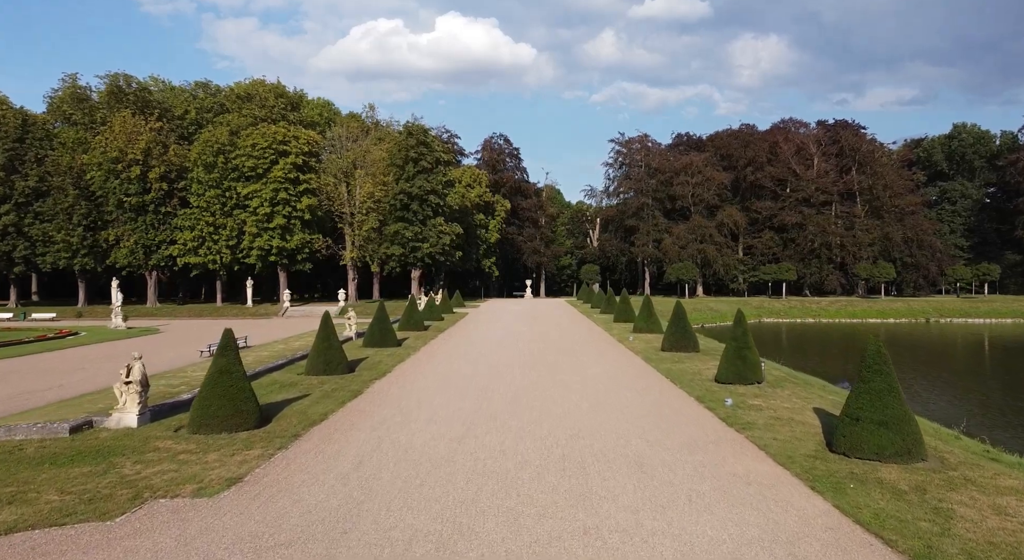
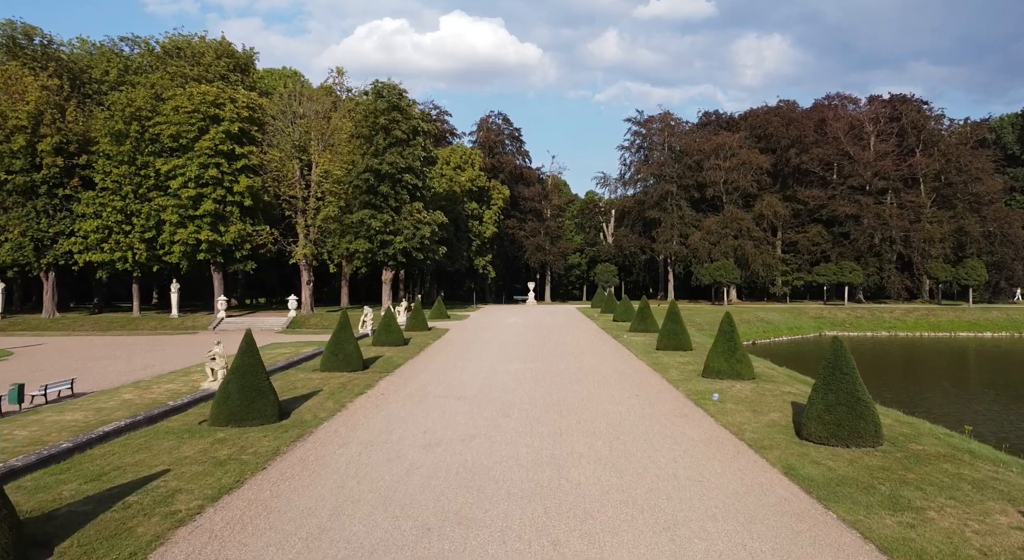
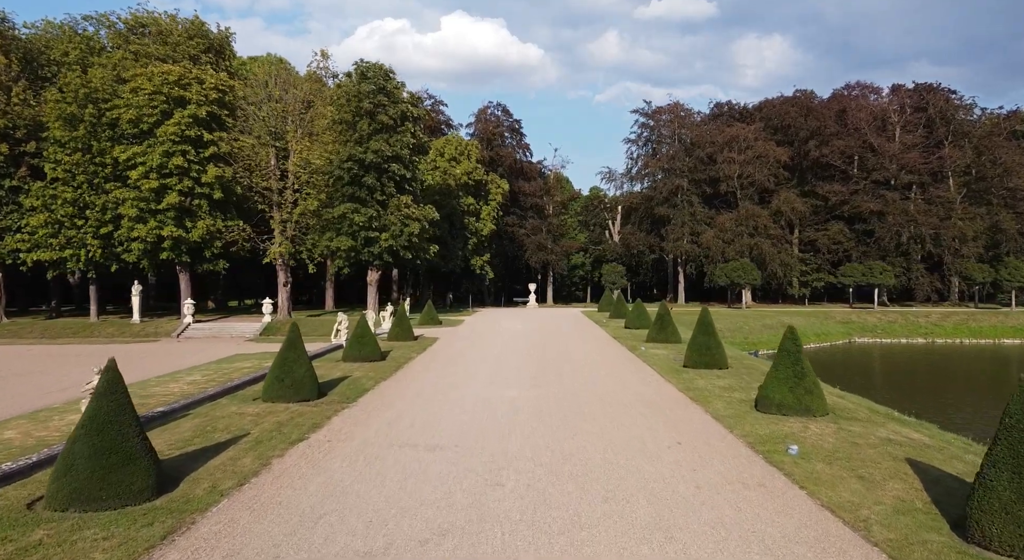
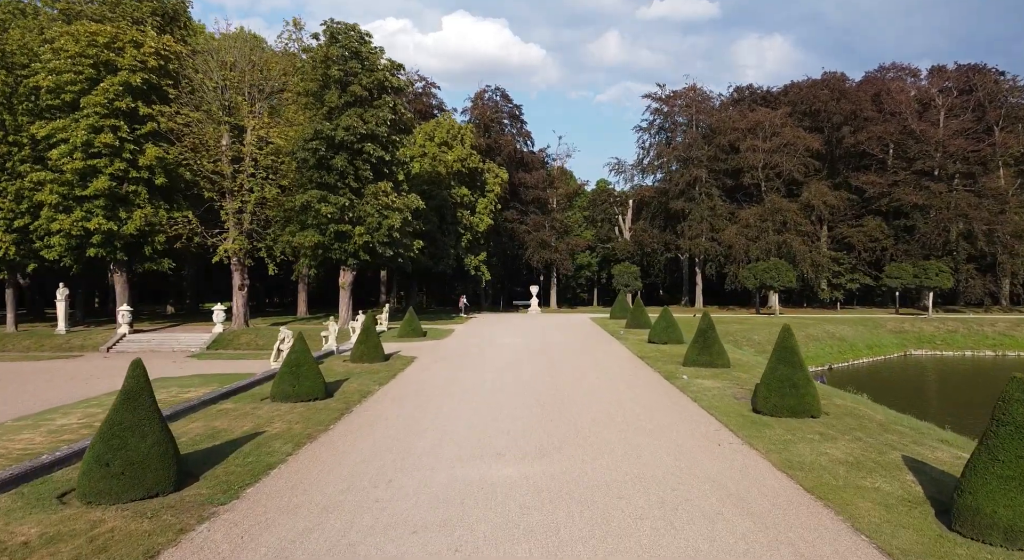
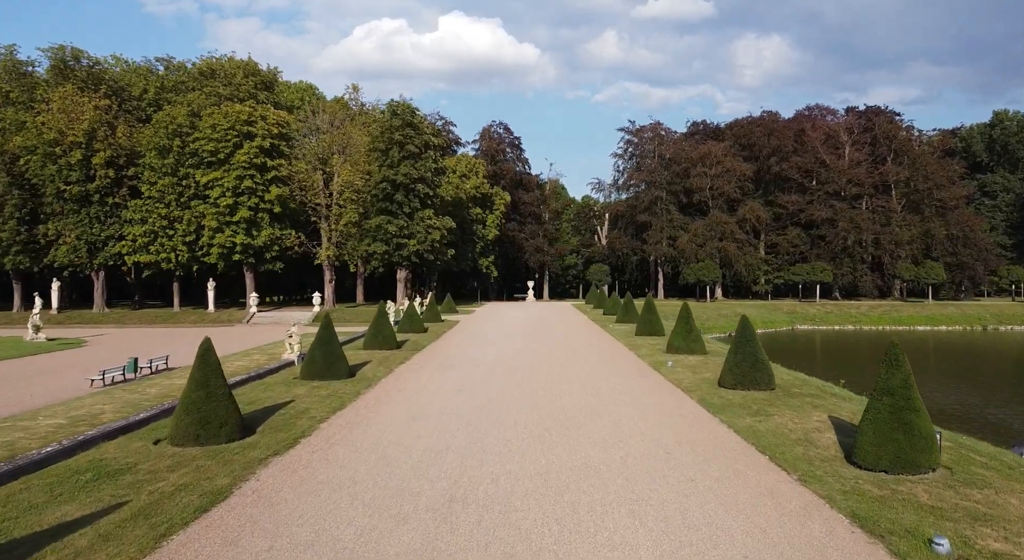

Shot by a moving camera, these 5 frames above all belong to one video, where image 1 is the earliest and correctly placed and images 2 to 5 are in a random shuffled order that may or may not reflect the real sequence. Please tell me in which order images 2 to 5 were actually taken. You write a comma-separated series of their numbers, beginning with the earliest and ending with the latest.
5, 2, 3, 4
